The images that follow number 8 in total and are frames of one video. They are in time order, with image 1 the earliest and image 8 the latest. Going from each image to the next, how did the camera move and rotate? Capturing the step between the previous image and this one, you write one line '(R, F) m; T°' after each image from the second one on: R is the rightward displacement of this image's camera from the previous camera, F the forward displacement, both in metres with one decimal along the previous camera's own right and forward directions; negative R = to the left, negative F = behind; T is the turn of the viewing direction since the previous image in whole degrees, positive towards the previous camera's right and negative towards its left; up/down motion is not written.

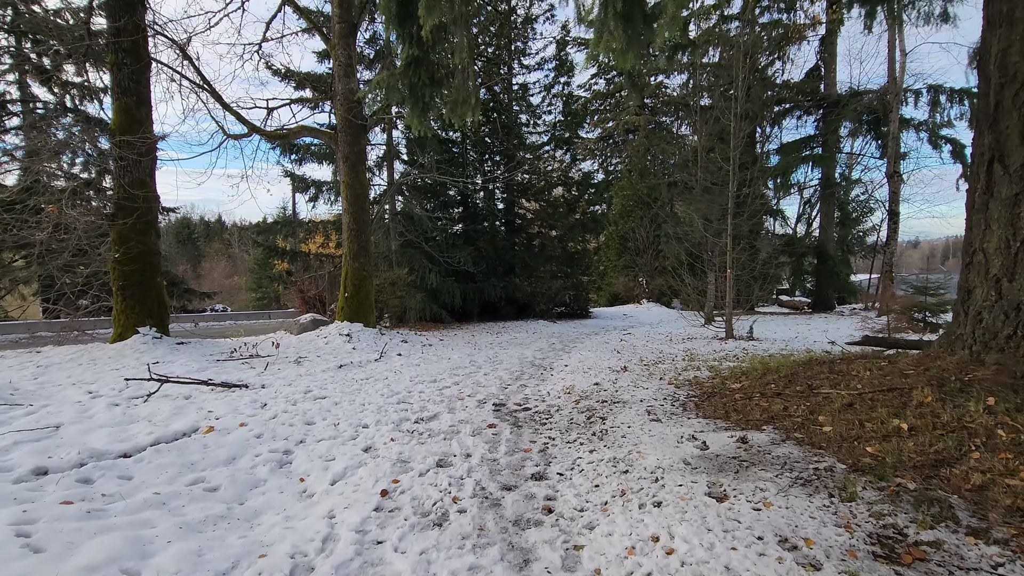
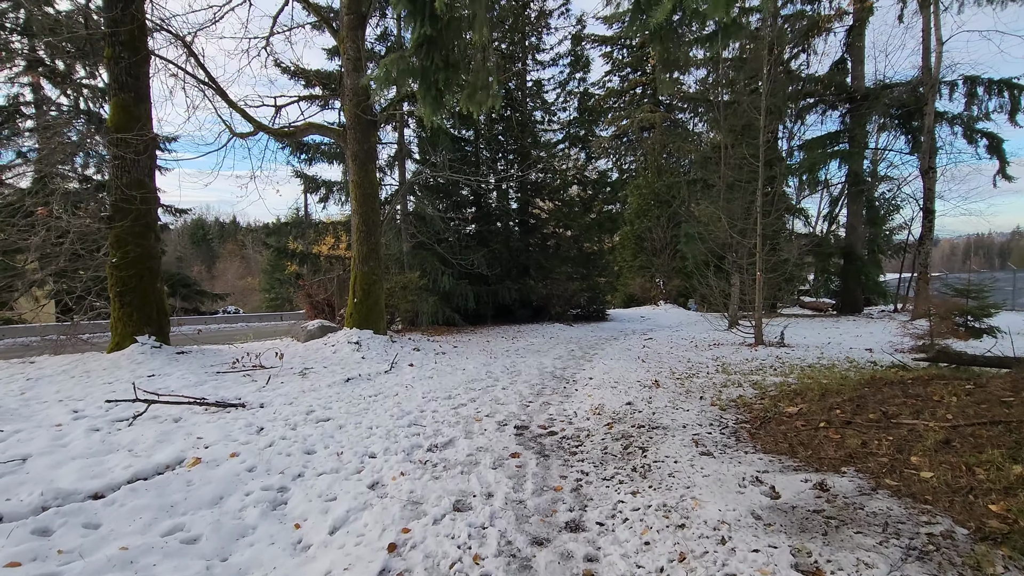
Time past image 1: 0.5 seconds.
(-0.1, +0.4) m; -1°
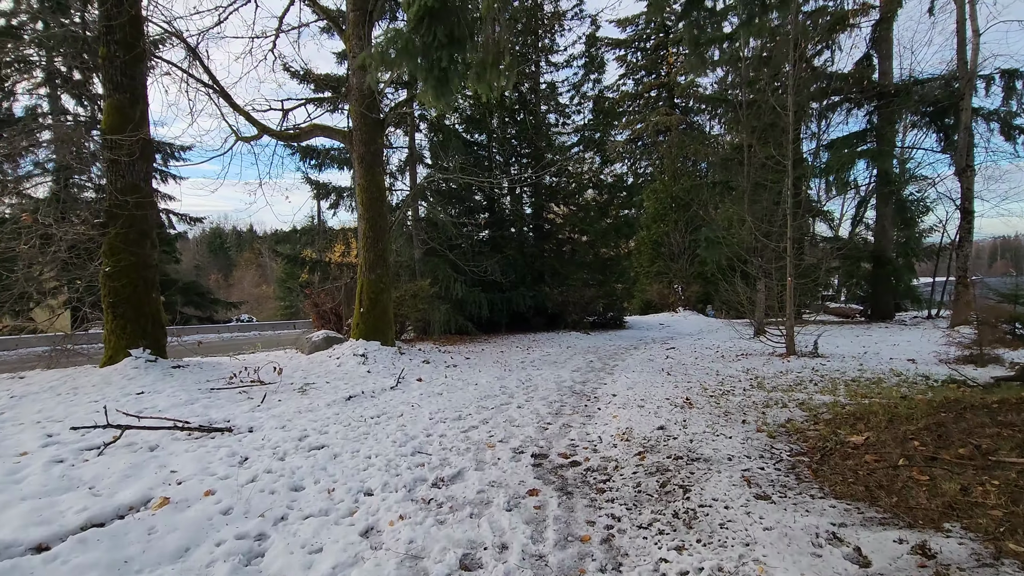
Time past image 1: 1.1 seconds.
(0.0, +0.4) m; -2°
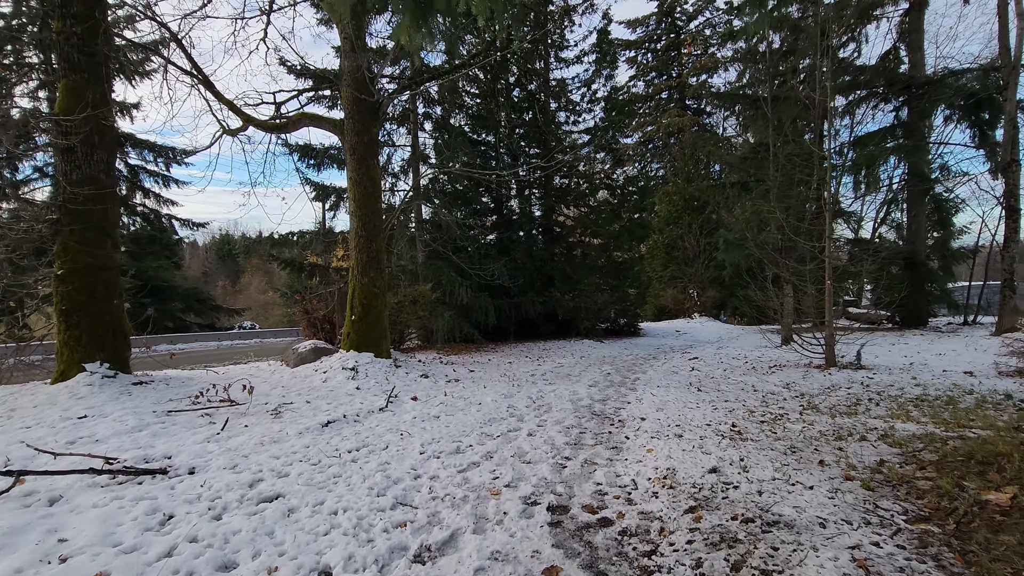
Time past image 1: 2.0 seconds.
(0.0, +0.7) m; -1°
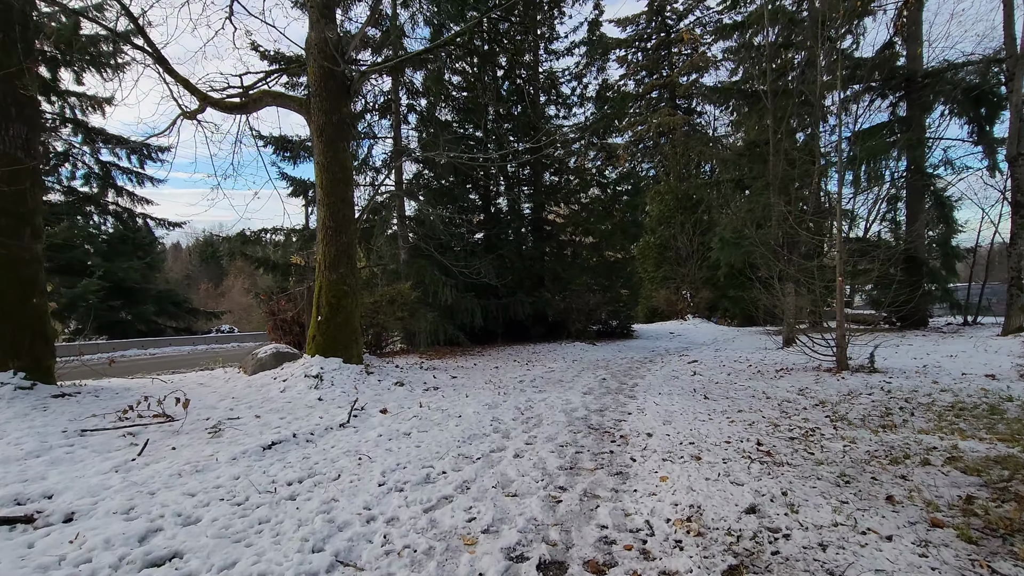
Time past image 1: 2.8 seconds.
(0.0, +0.6) m; +1°
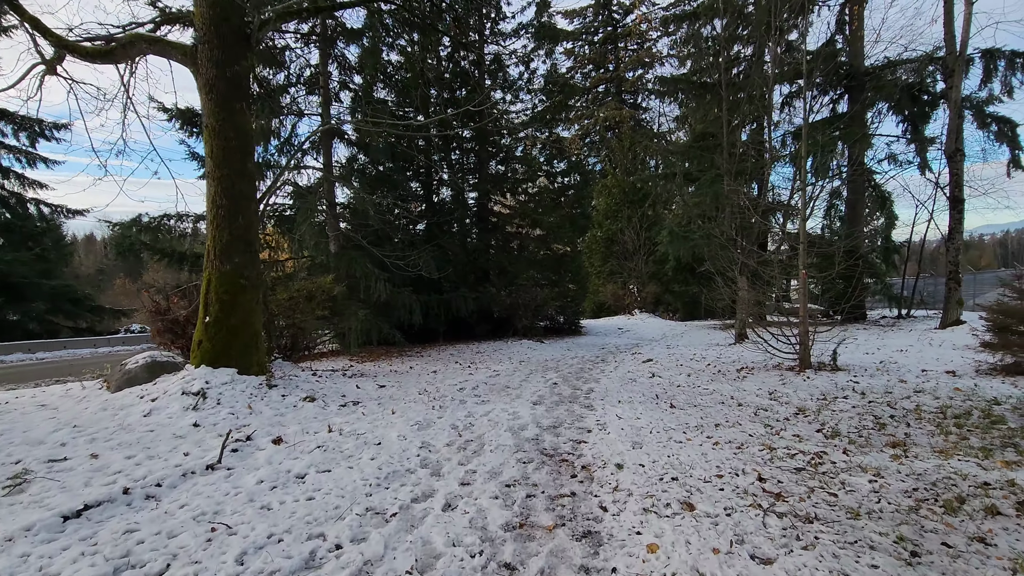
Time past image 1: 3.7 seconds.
(+0.1, +0.8) m; +6°
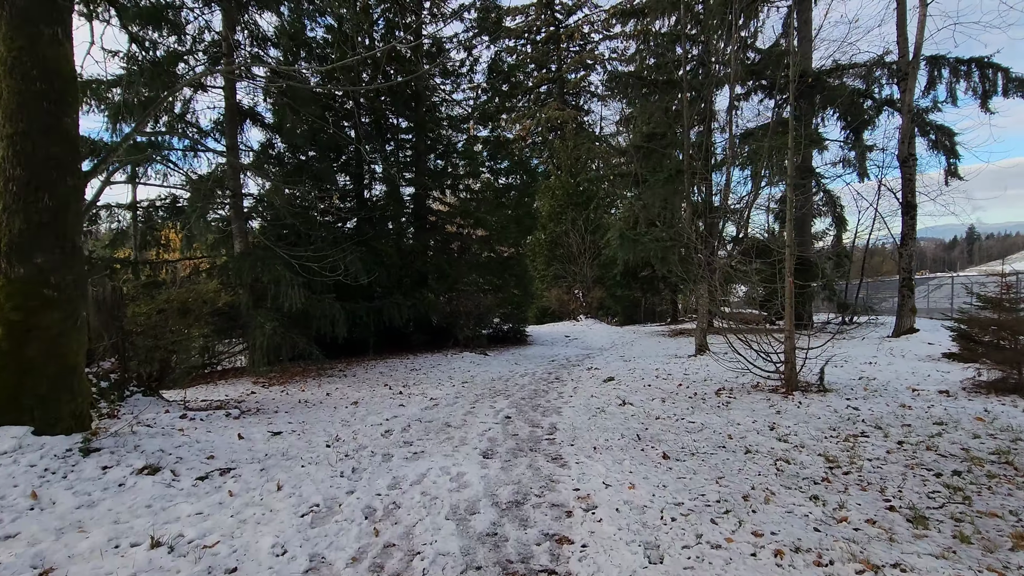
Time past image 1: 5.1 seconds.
(0.0, +1.2) m; +7°
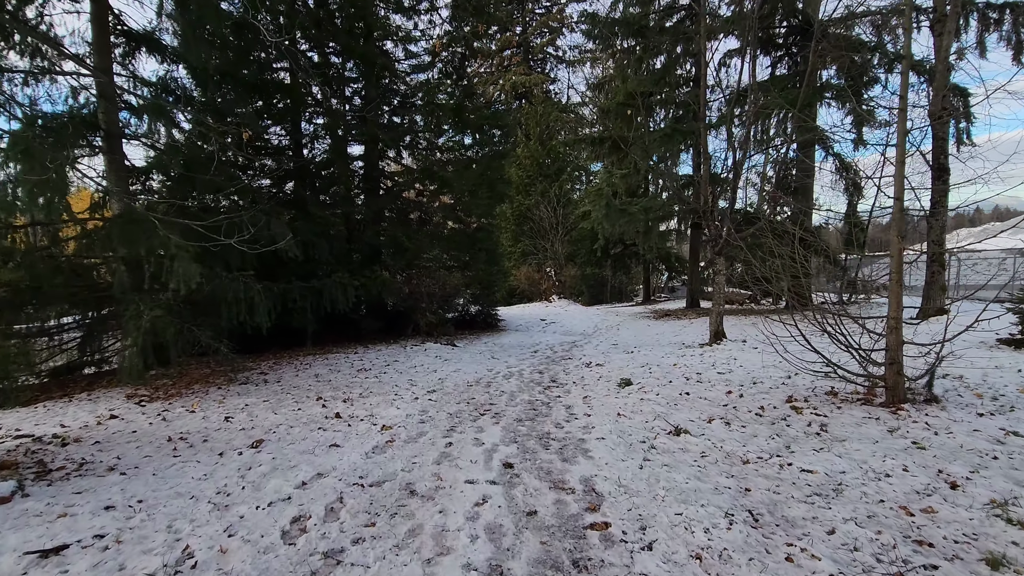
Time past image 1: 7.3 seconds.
(-0.2, +1.9) m; +5°
